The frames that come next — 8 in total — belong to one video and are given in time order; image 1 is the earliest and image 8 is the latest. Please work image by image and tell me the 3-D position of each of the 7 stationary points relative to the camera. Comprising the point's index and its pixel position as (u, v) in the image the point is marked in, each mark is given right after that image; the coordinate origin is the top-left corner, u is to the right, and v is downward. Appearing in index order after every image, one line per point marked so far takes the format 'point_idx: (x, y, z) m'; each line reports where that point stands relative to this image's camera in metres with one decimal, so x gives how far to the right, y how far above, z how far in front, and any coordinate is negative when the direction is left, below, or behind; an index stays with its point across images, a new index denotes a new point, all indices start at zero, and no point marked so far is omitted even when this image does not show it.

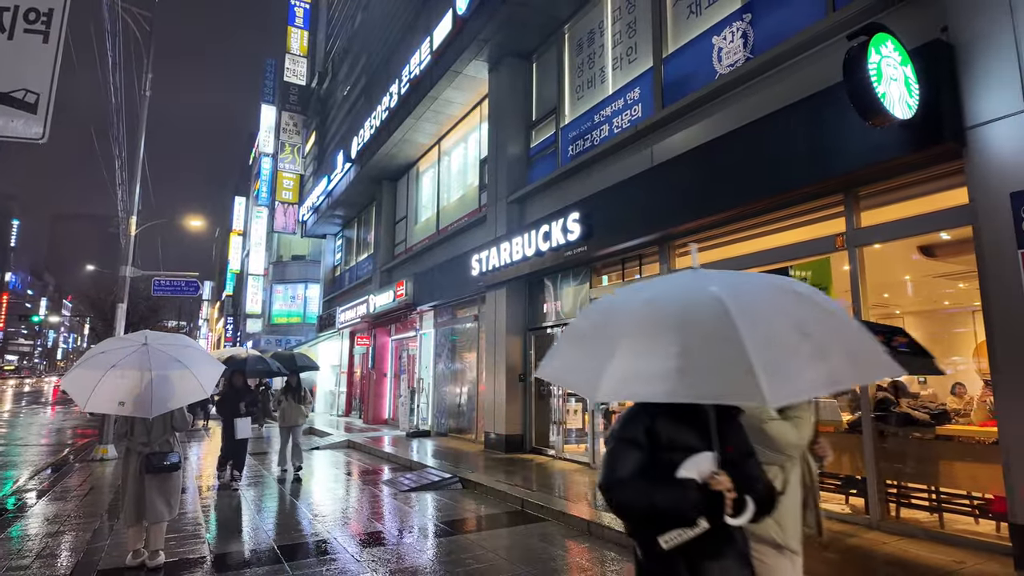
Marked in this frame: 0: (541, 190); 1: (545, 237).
0: (+0.5, +1.8, +11.0) m
1: (+0.5, +0.8, +9.7) m
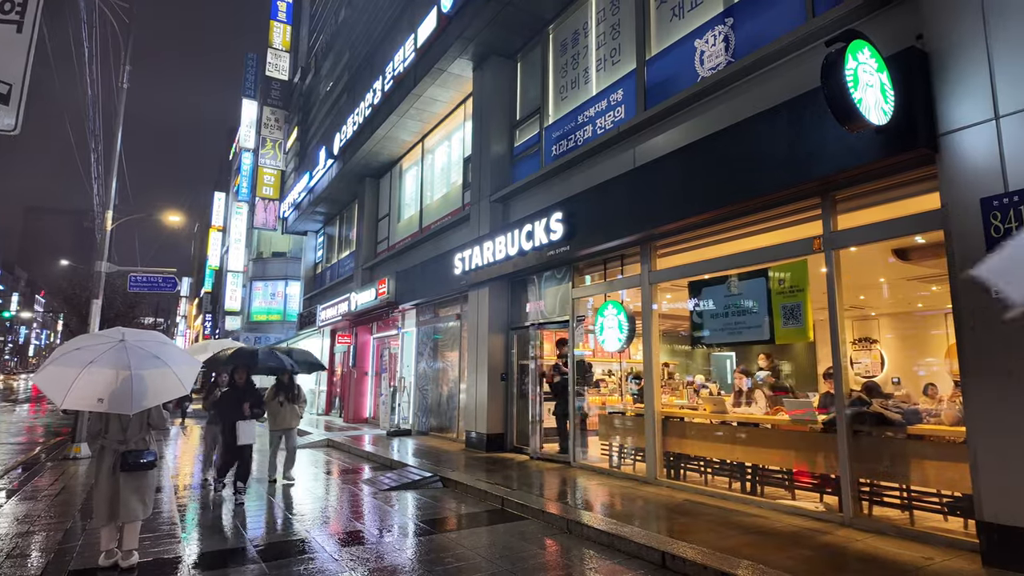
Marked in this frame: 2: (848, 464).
0: (+0.2, +1.9, +11.1) m
1: (+0.3, +0.9, +9.7) m
2: (+3.3, -1.7, +5.8) m
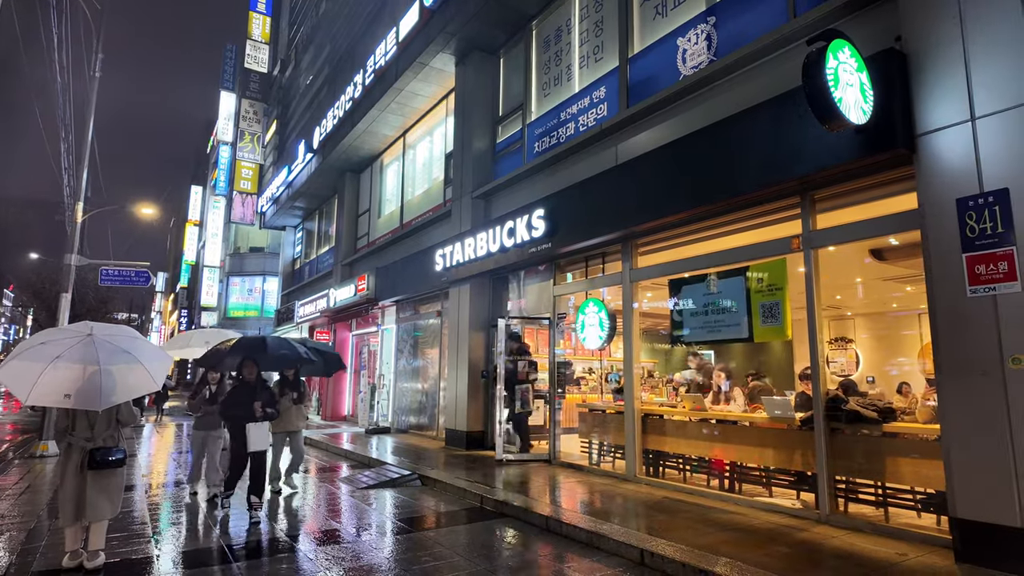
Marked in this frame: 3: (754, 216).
0: (-0.1, +1.9, +11.0) m
1: (0.0, +0.9, +9.7) m
2: (+3.1, -1.7, +5.9) m
3: (+2.8, +0.8, +6.9) m
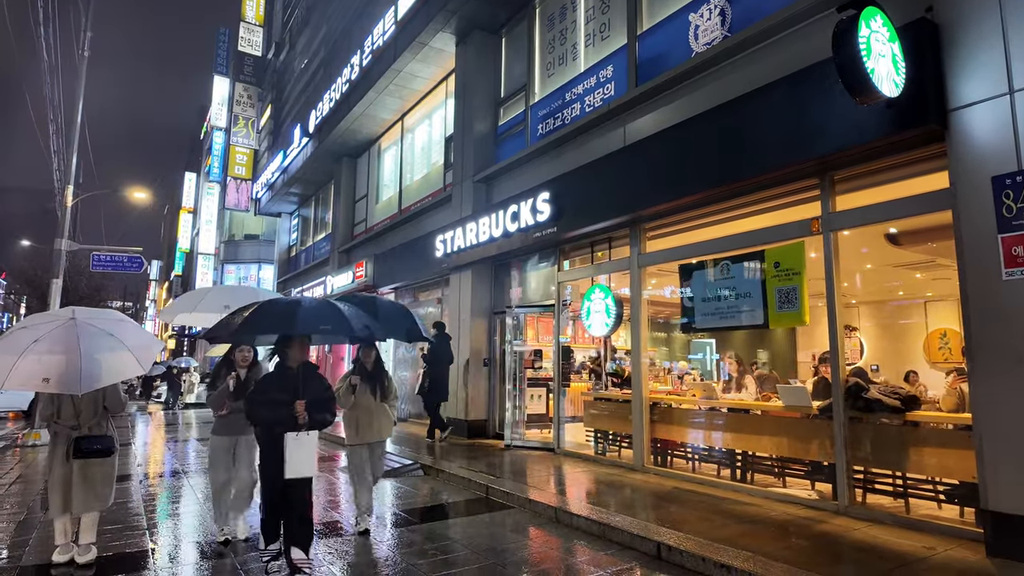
0: (-0.1, +2.2, +10.7) m
1: (0.0, +1.1, +9.4) m
2: (+3.2, -1.6, +5.7) m
3: (+2.8, +1.0, +6.6) m
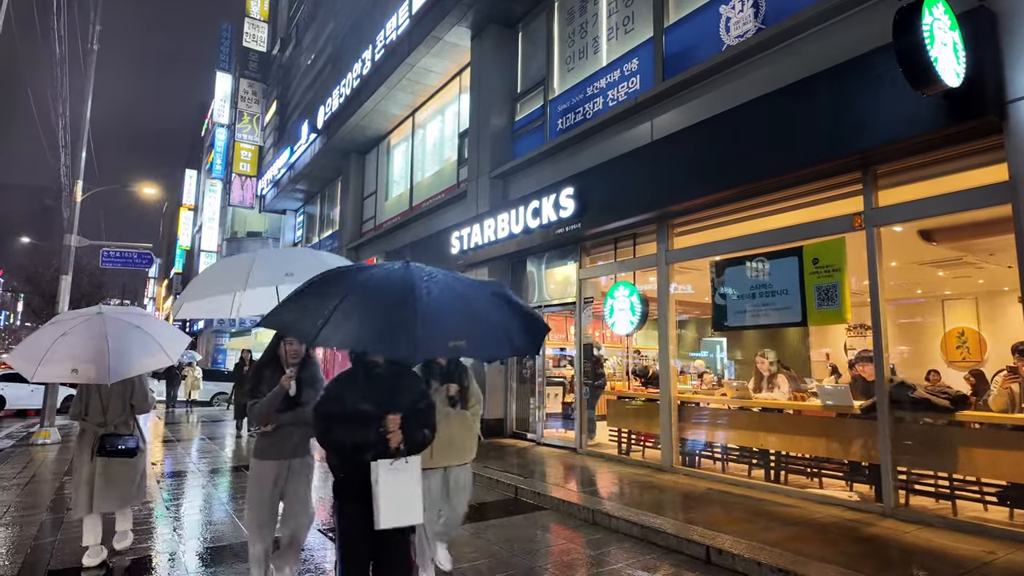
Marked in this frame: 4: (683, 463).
0: (+0.3, +2.2, +10.6) m
1: (+0.3, +1.2, +9.3) m
2: (+3.5, -1.5, +5.6) m
3: (+3.2, +1.0, +6.5) m
4: (+2.2, -2.2, +7.6) m
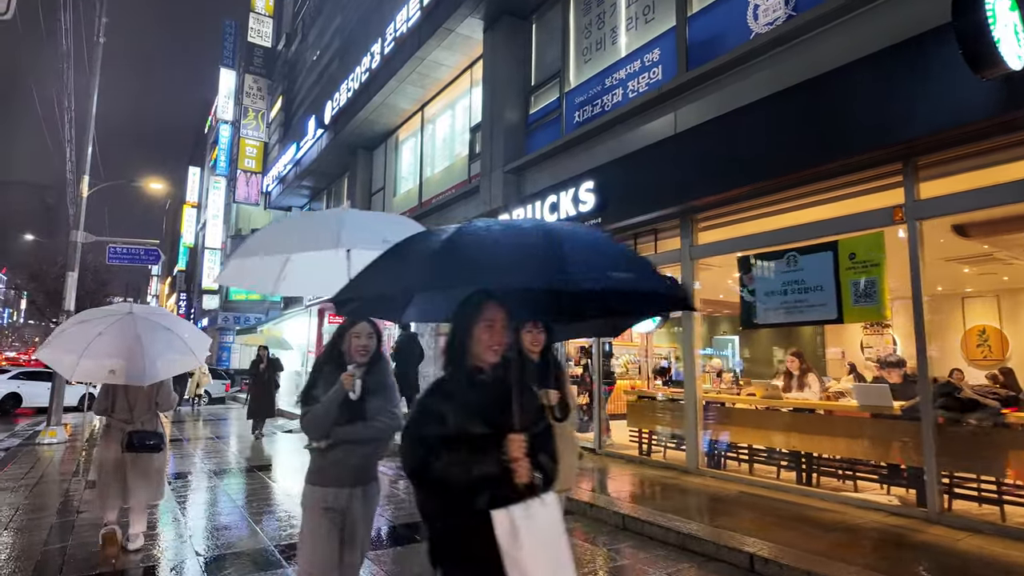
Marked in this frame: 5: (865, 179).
0: (+0.5, +2.3, +10.4) m
1: (+0.6, +1.2, +9.1) m
2: (+3.8, -1.5, +5.4) m
3: (+3.4, +1.1, +6.3) m
4: (+2.4, -2.2, +7.4) m
5: (+3.6, +1.1, +6.0) m
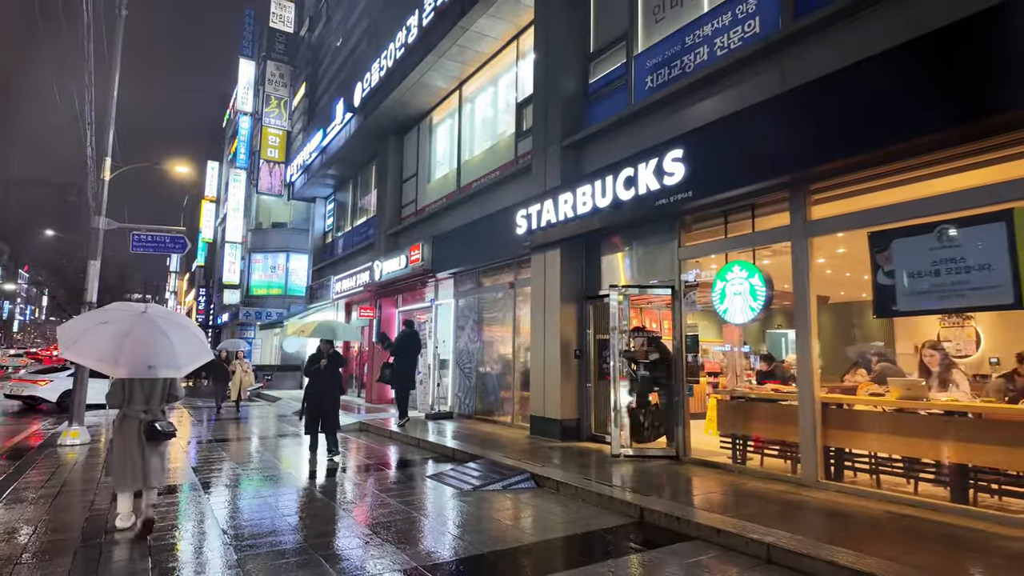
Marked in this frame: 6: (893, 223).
0: (+1.5, +2.5, +9.3) m
1: (+1.5, +1.4, +8.0) m
2: (+4.7, -1.3, +4.3) m
3: (+4.3, +1.3, +5.2) m
4: (+3.4, -2.0, +6.4) m
5: (+4.5, +1.3, +4.9) m
6: (+3.8, +0.6, +6.0) m
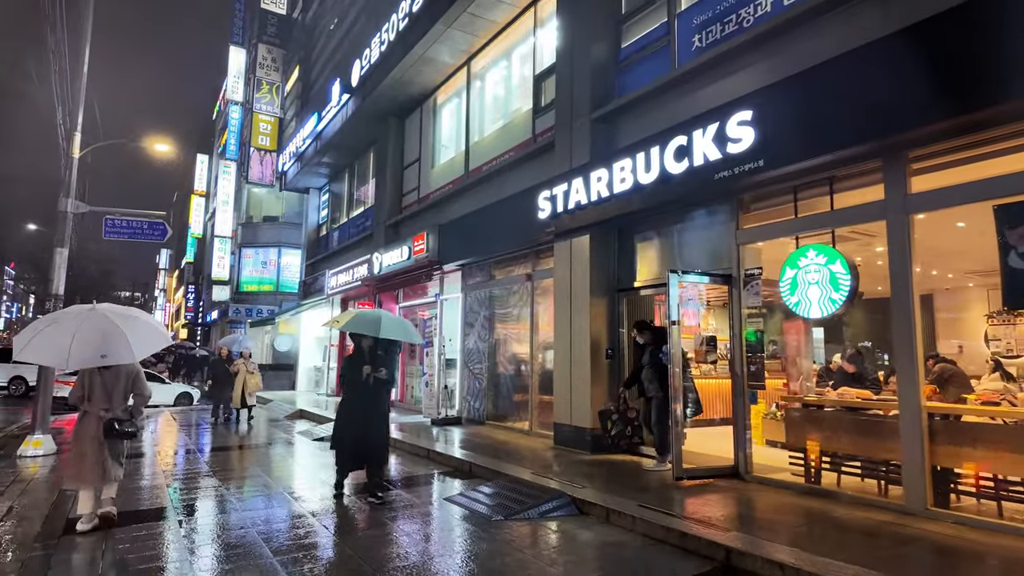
0: (+1.8, +2.6, +8.2) m
1: (+1.9, +1.5, +6.9) m
2: (+5.0, -1.2, +3.2) m
3: (+4.7, +1.4, +4.1) m
4: (+3.7, -1.9, +5.3) m
5: (+4.9, +1.4, +3.8) m
6: (+4.1, +0.8, +4.9) m
